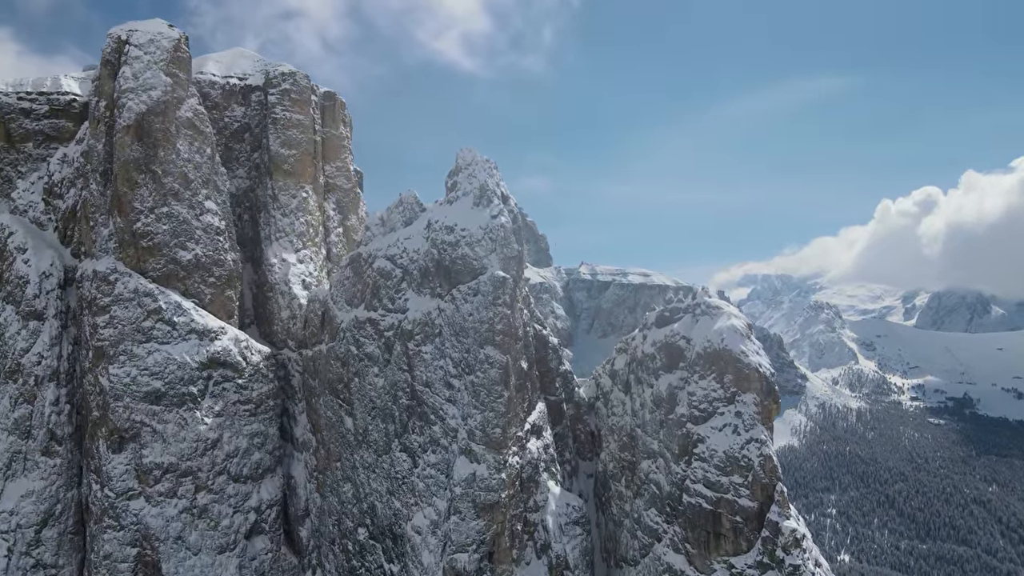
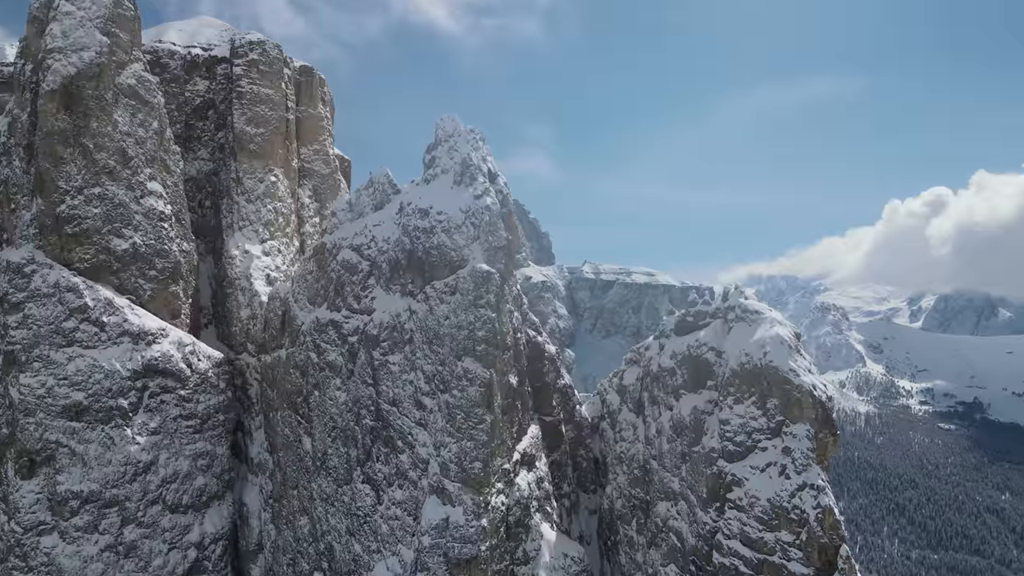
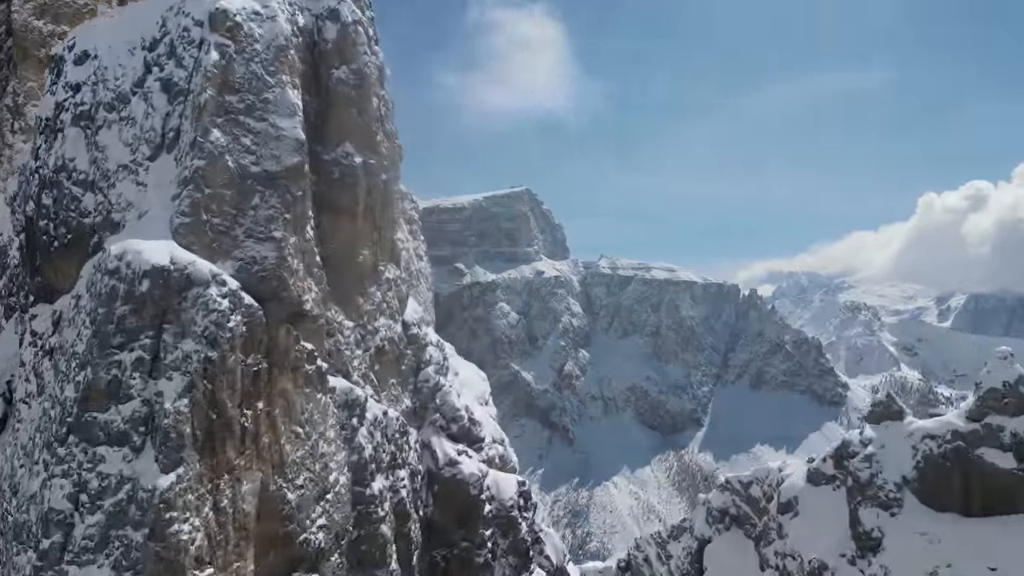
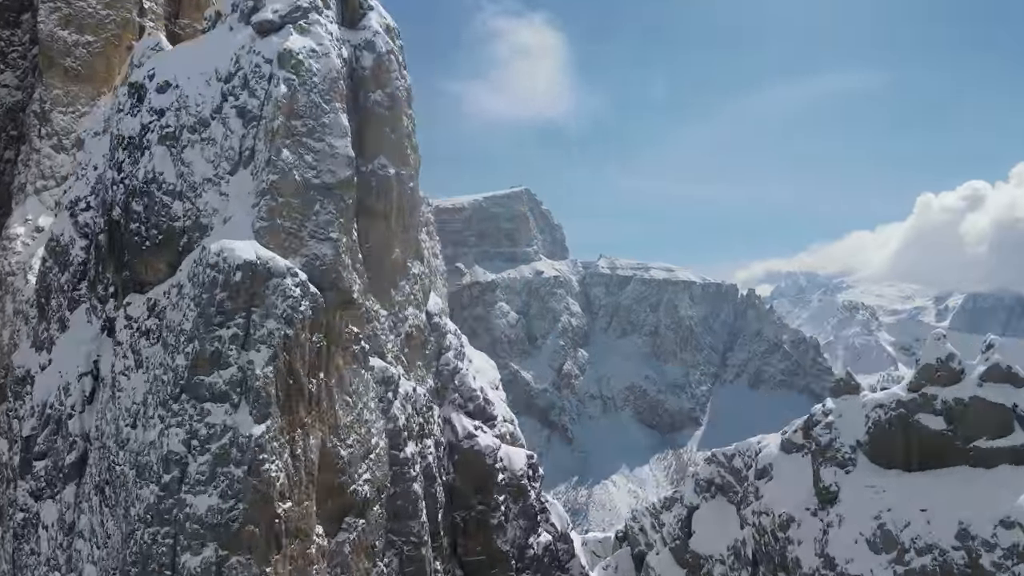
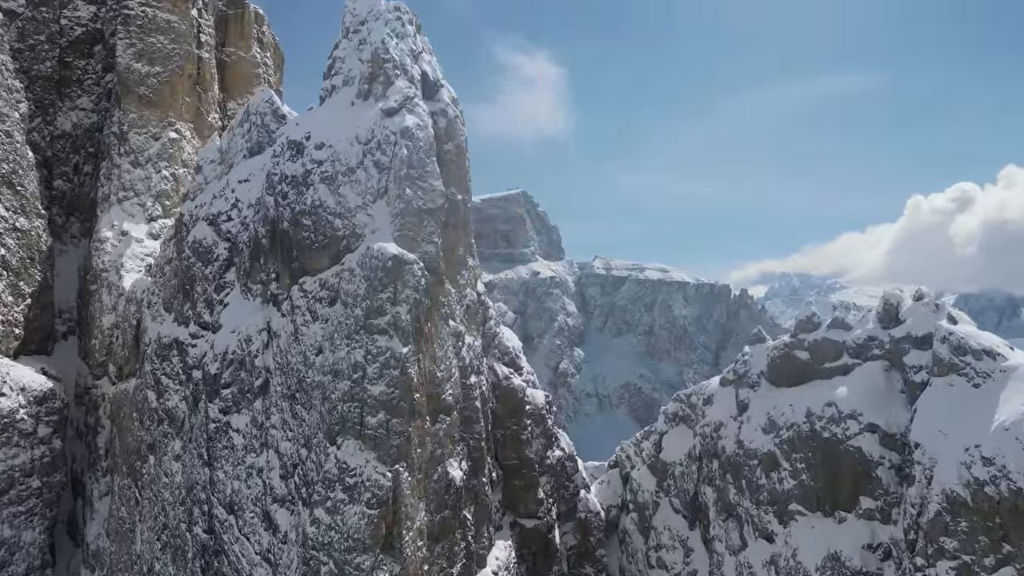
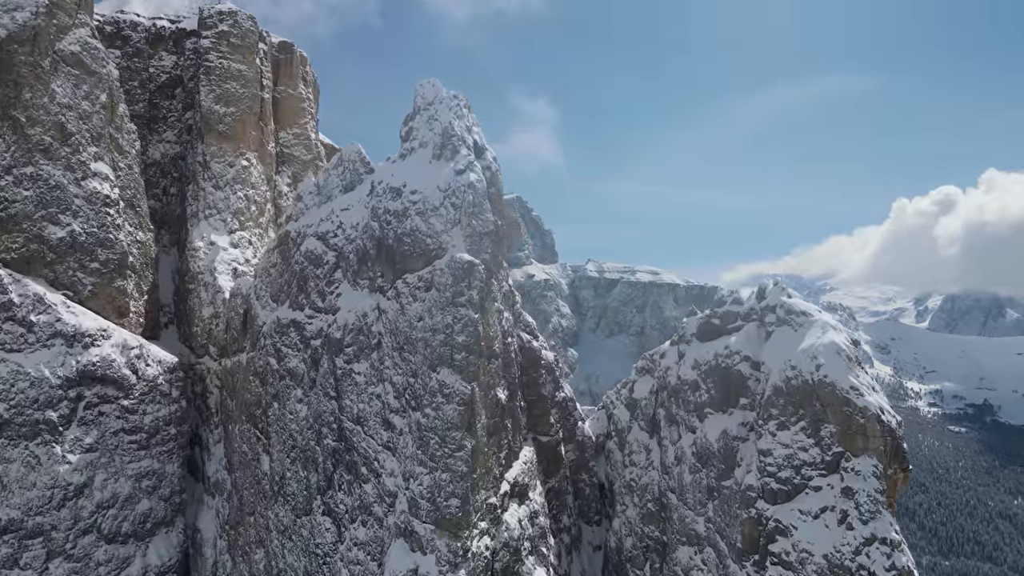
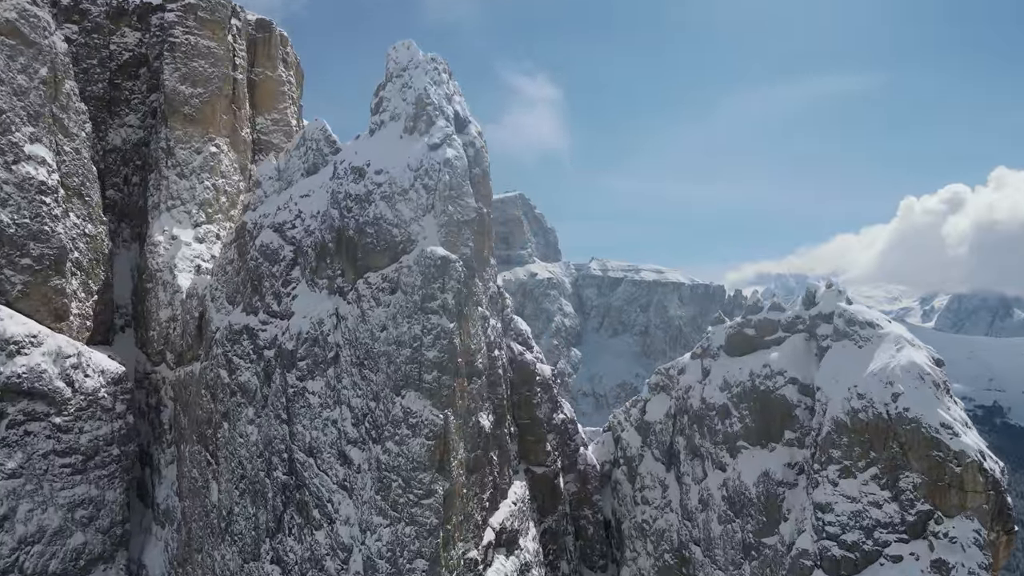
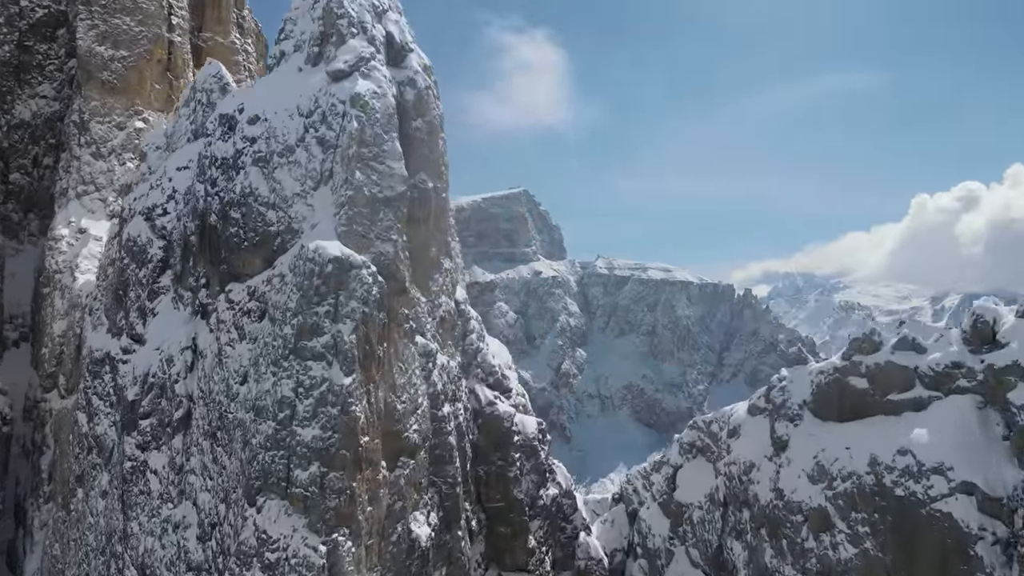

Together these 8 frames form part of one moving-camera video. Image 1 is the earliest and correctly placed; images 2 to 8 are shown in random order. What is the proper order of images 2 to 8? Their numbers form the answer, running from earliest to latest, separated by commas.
2, 6, 7, 5, 8, 4, 3
